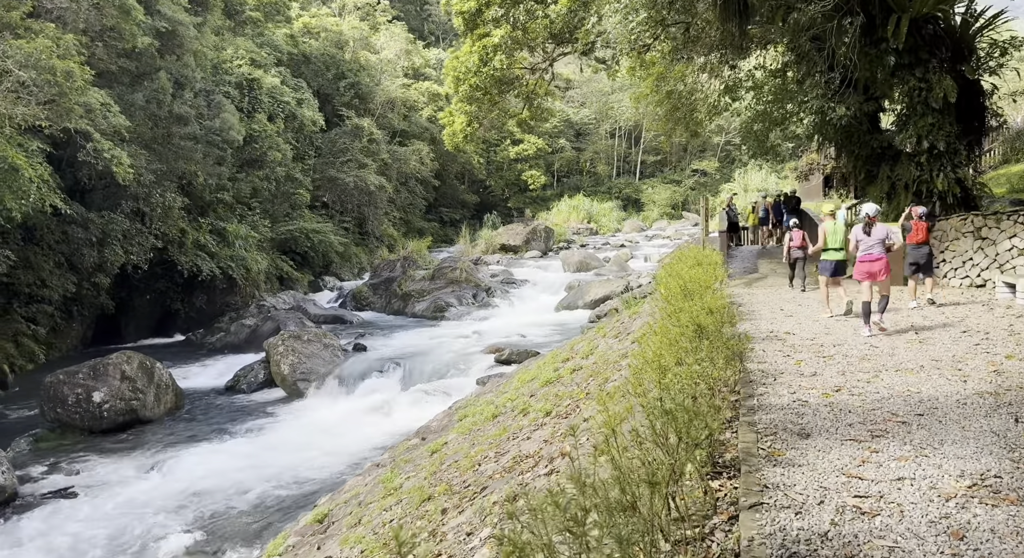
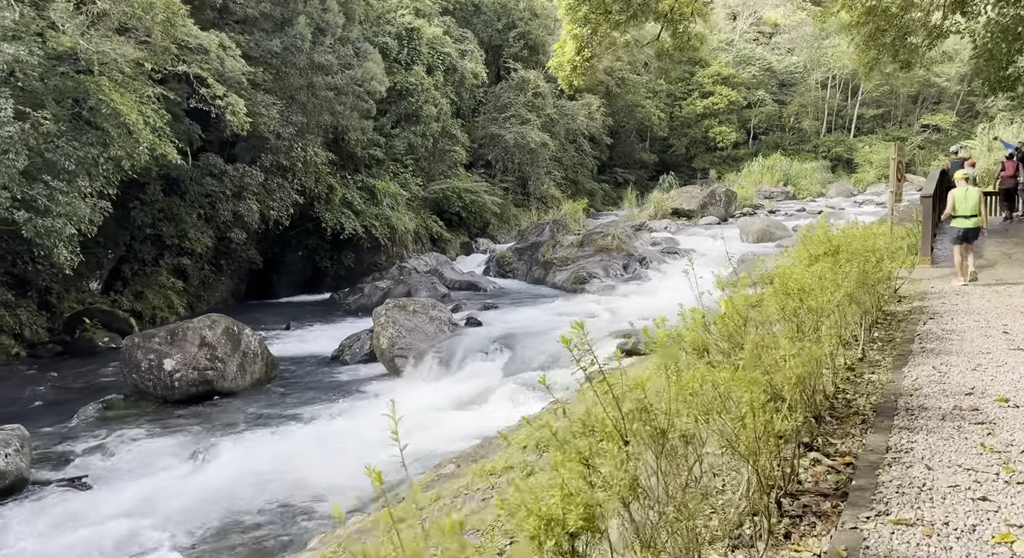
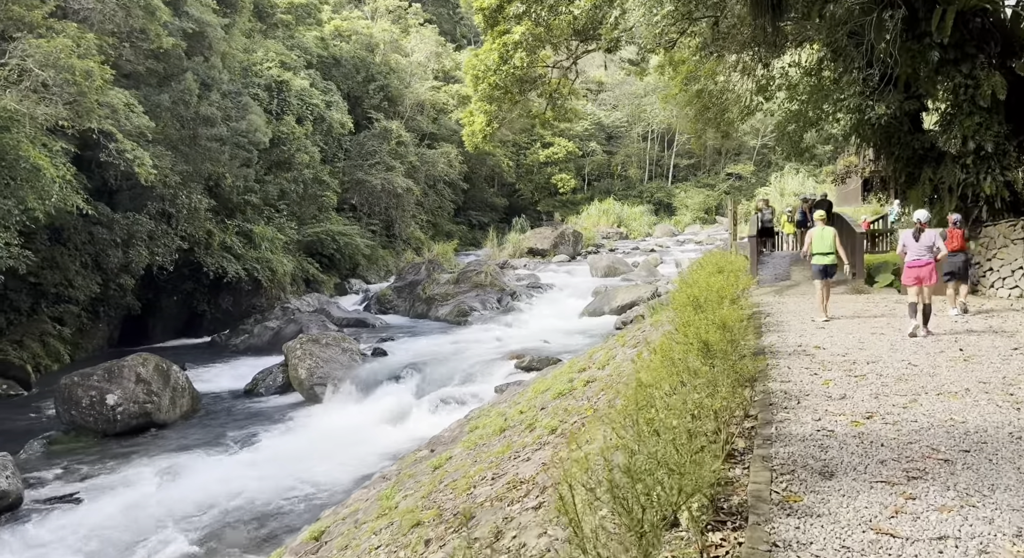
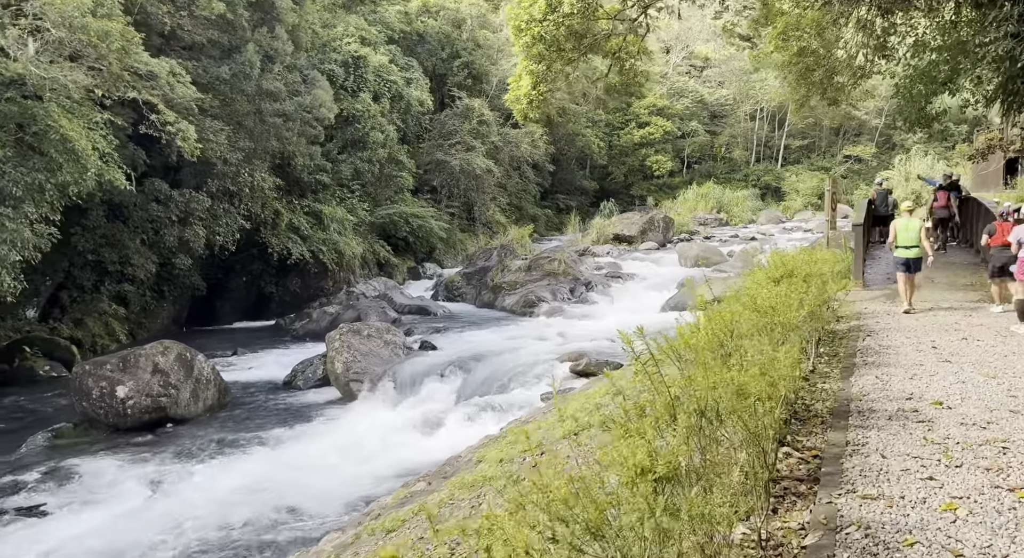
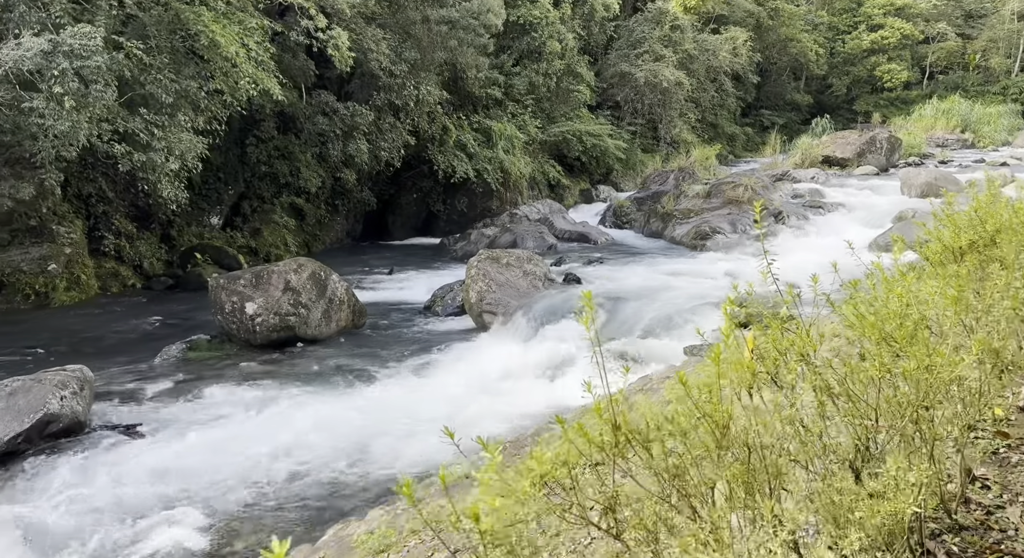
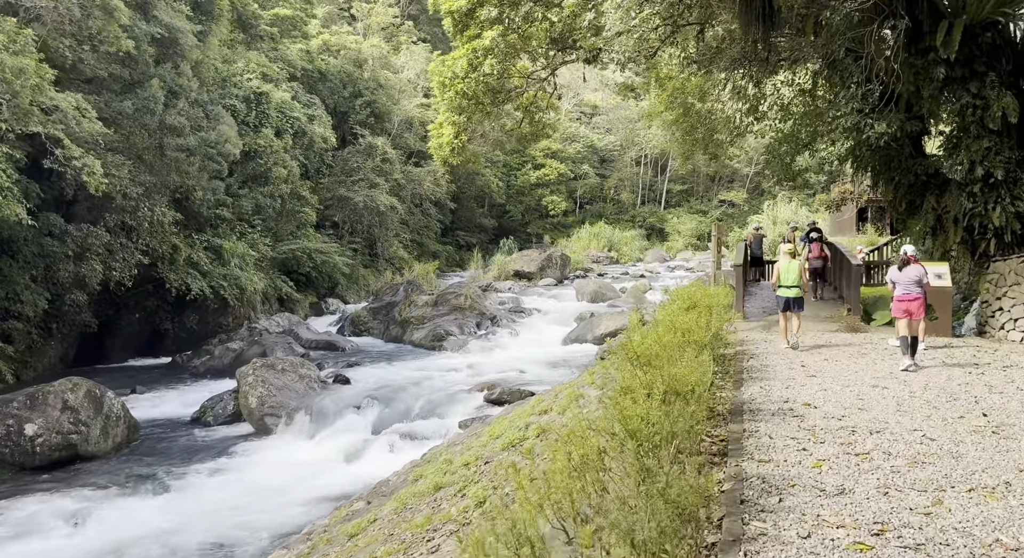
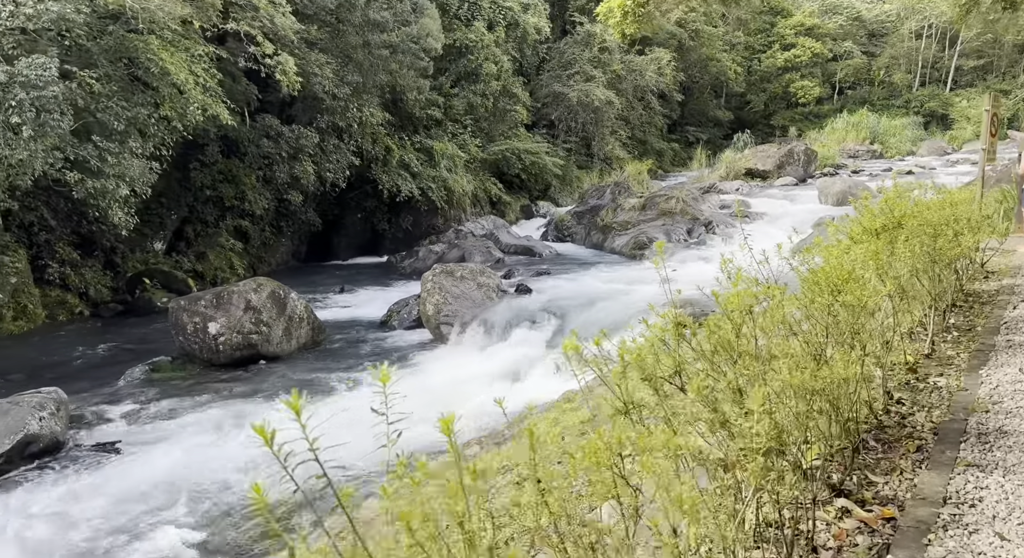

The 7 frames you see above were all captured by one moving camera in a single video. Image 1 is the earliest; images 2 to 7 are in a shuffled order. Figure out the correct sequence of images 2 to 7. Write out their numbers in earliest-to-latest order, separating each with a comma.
3, 6, 4, 2, 7, 5
